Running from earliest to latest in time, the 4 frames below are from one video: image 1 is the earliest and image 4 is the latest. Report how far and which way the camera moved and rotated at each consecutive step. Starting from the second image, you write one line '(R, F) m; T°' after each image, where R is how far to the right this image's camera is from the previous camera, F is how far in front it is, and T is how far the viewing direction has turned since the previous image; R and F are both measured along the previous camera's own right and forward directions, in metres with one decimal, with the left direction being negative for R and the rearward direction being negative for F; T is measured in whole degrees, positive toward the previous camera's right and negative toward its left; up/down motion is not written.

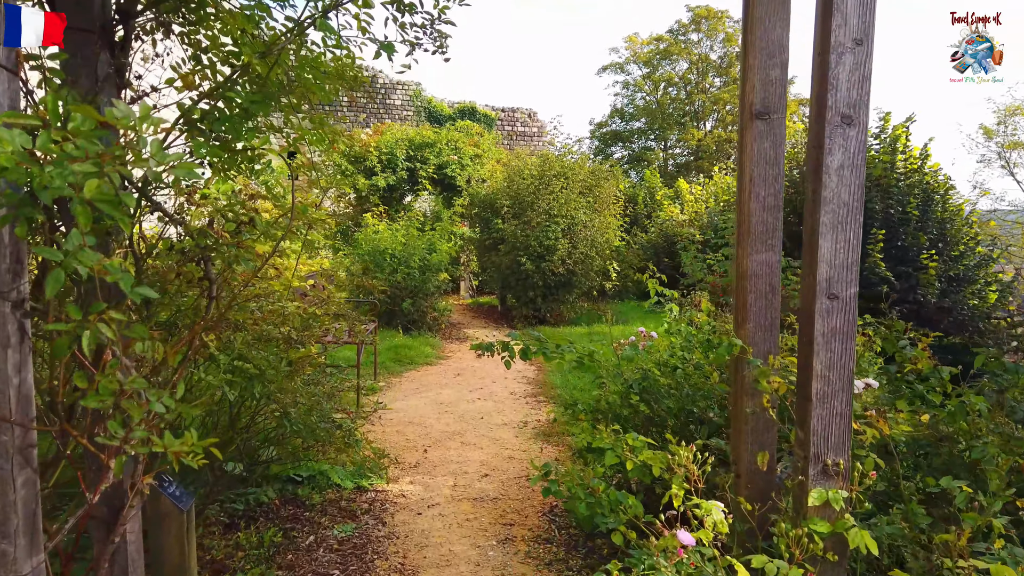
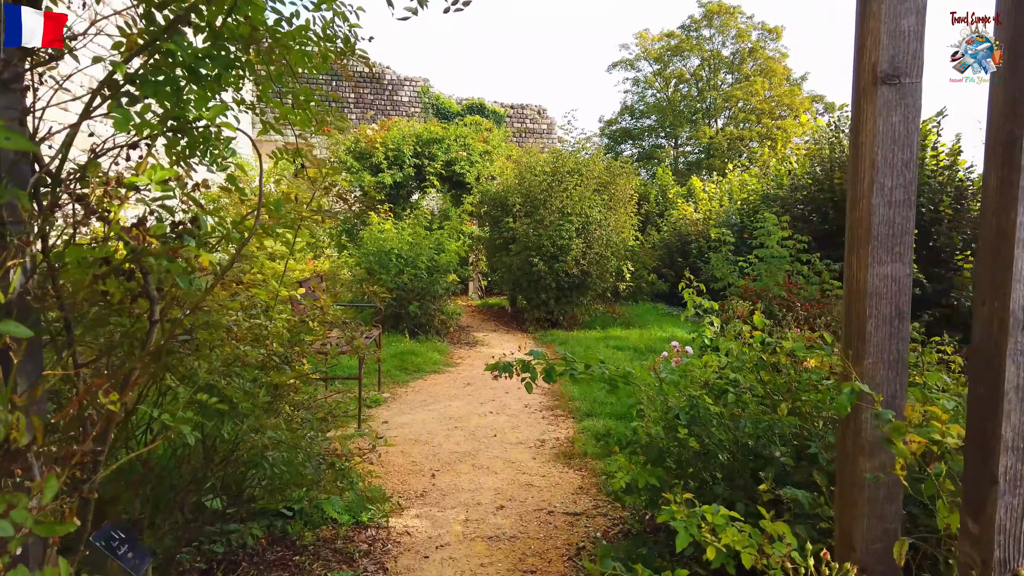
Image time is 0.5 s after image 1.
(-0.1, +0.4) m; -1°
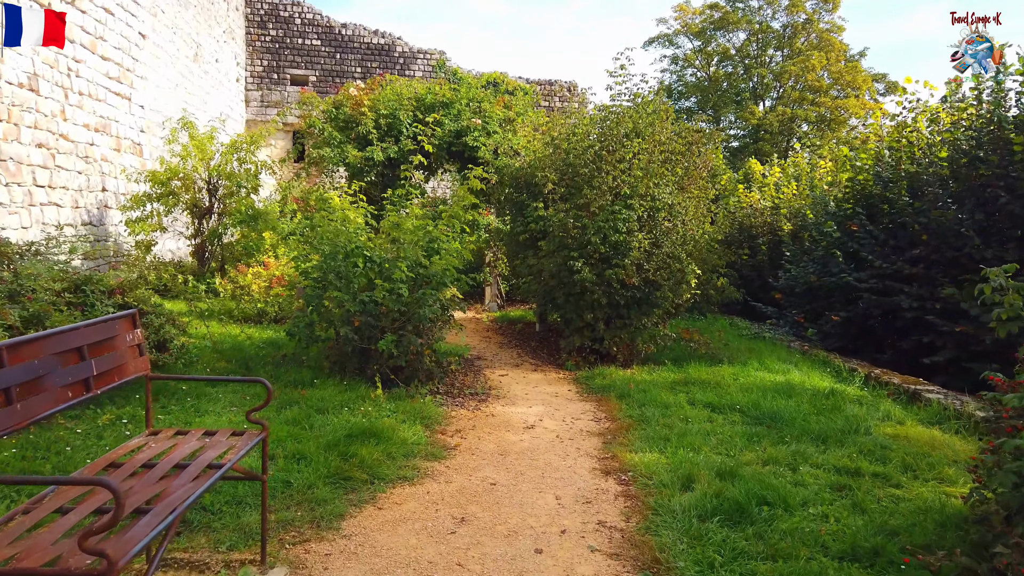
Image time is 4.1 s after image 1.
(0.0, +2.9) m; -2°
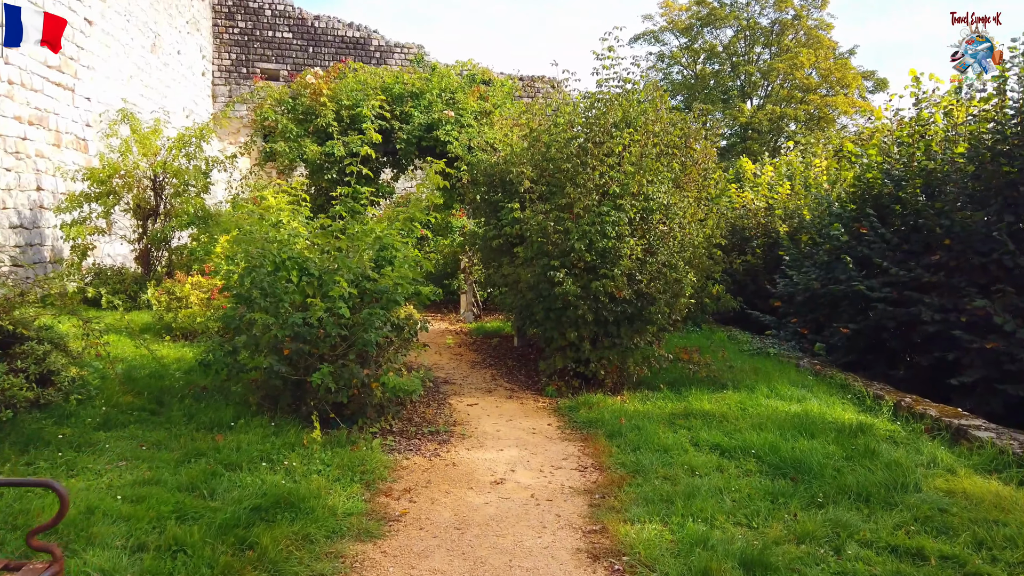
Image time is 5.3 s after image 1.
(+0.1, +0.9) m; +1°
